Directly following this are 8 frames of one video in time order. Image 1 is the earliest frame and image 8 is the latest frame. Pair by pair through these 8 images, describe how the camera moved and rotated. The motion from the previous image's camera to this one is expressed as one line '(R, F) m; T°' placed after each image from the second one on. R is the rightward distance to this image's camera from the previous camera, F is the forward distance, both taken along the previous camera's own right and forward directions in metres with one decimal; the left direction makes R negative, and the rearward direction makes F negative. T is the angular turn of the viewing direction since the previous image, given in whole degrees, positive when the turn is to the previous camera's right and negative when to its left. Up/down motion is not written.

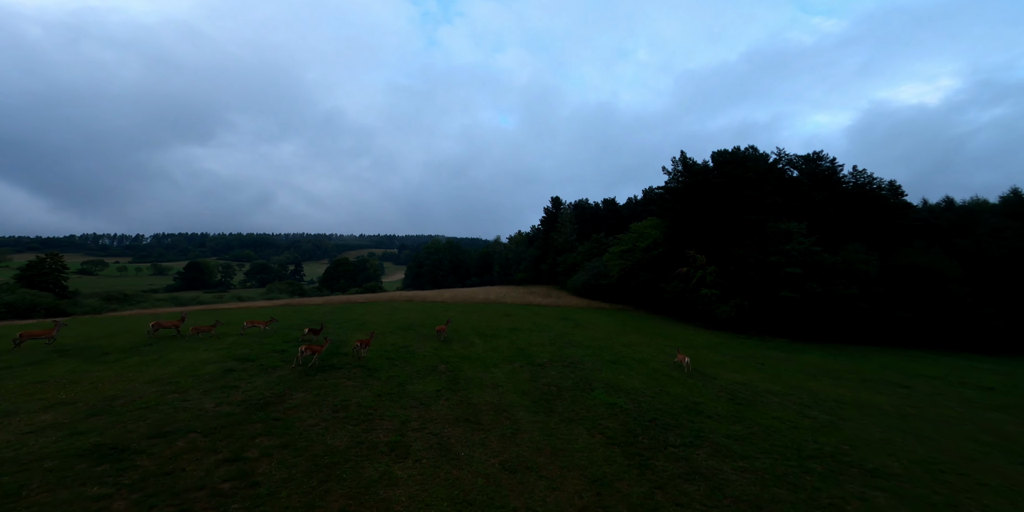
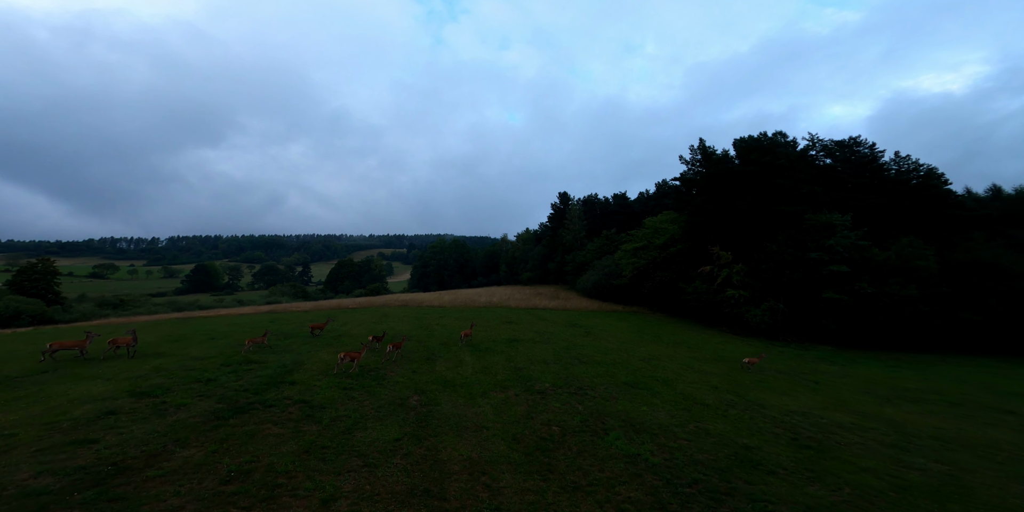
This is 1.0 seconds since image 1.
(+0.8, +4.8) m; -1°
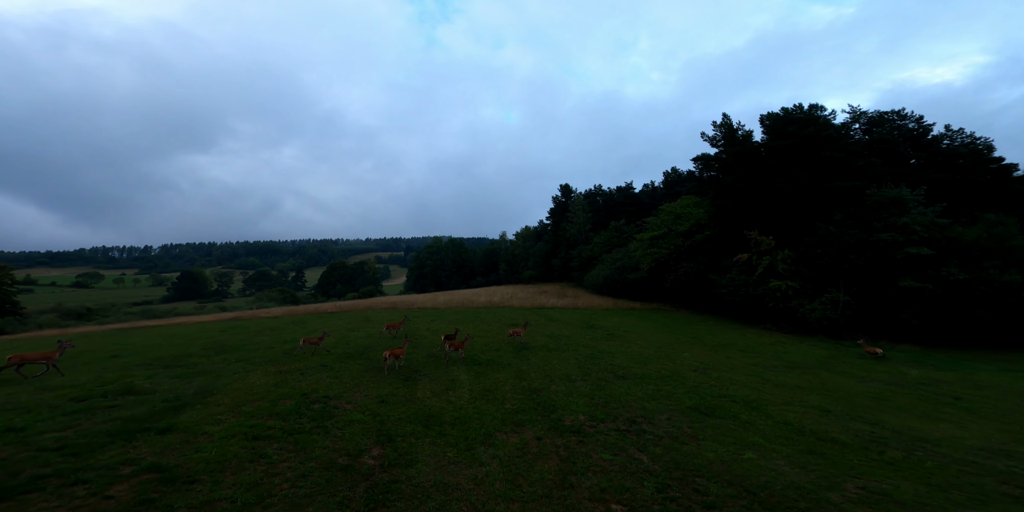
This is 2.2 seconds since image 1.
(-0.5, +6.8) m; 0°
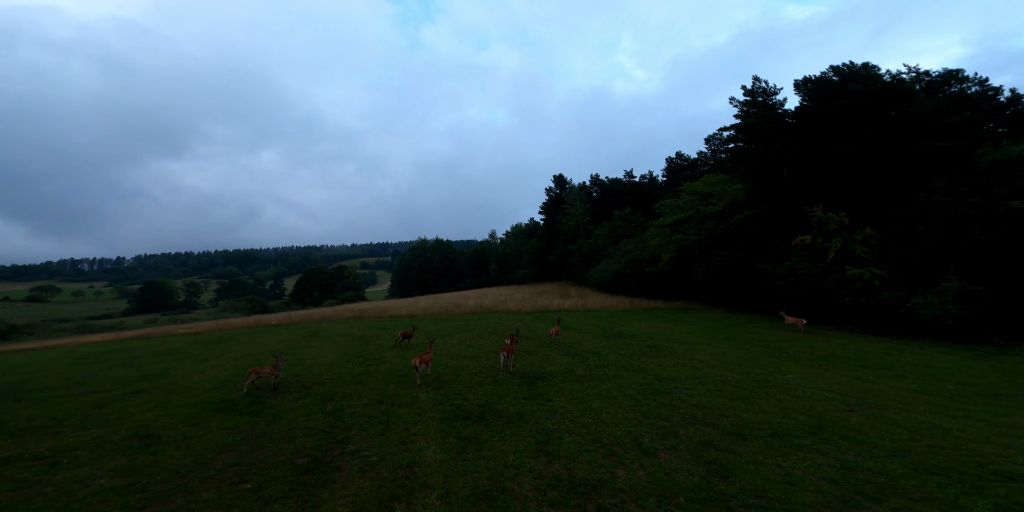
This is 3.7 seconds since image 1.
(-0.6, +9.1) m; +2°
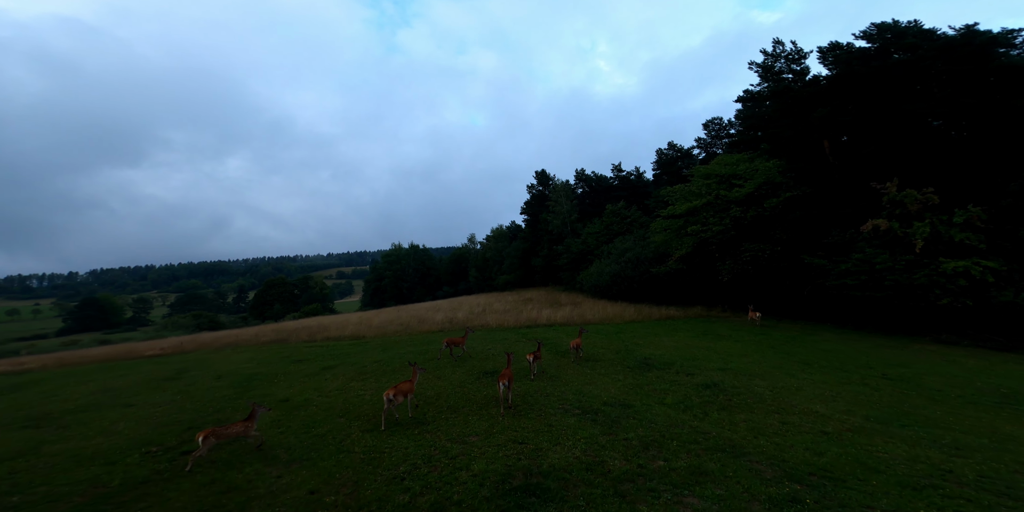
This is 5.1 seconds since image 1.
(+0.3, +8.5) m; +3°
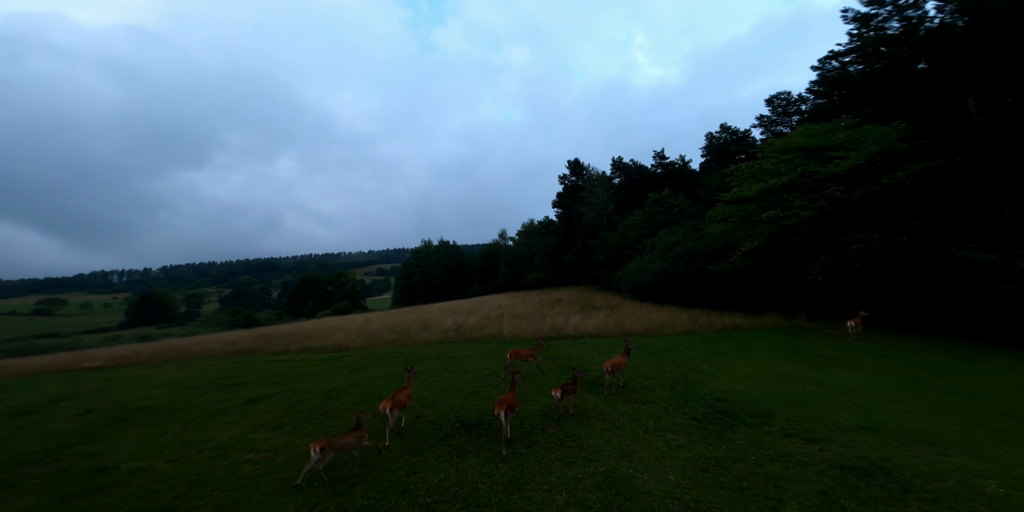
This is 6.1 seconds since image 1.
(+1.1, +5.9) m; -6°
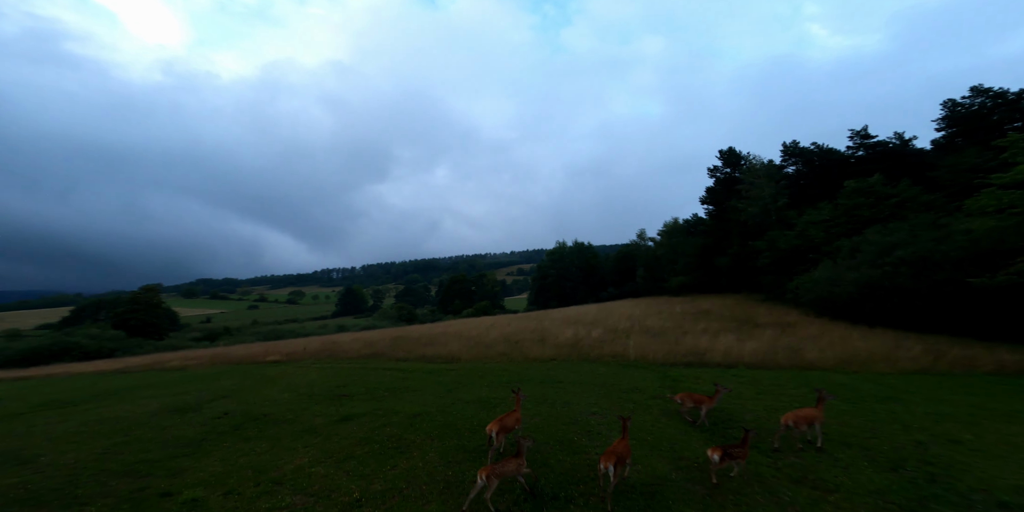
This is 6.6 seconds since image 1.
(+1.2, +2.3) m; -19°
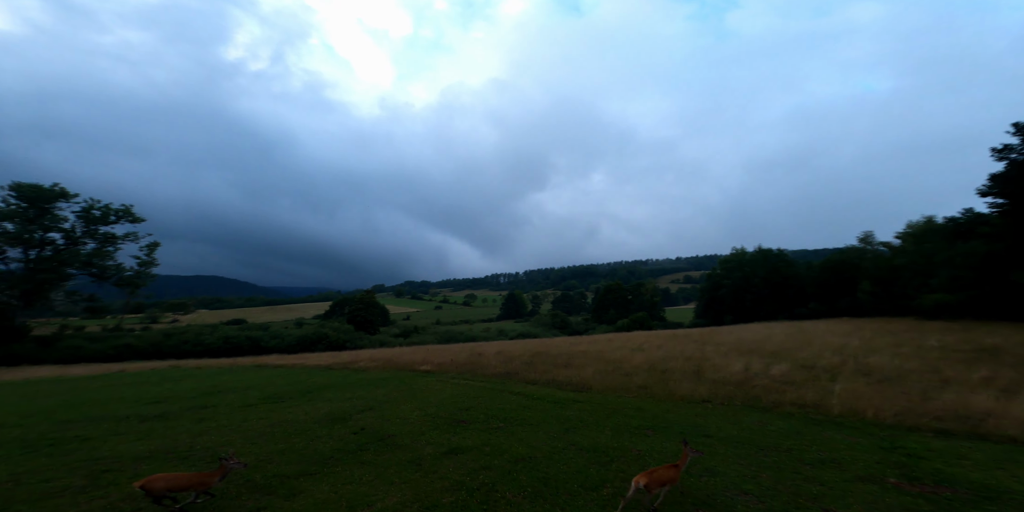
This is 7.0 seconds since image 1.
(+1.3, +1.4) m; -20°
